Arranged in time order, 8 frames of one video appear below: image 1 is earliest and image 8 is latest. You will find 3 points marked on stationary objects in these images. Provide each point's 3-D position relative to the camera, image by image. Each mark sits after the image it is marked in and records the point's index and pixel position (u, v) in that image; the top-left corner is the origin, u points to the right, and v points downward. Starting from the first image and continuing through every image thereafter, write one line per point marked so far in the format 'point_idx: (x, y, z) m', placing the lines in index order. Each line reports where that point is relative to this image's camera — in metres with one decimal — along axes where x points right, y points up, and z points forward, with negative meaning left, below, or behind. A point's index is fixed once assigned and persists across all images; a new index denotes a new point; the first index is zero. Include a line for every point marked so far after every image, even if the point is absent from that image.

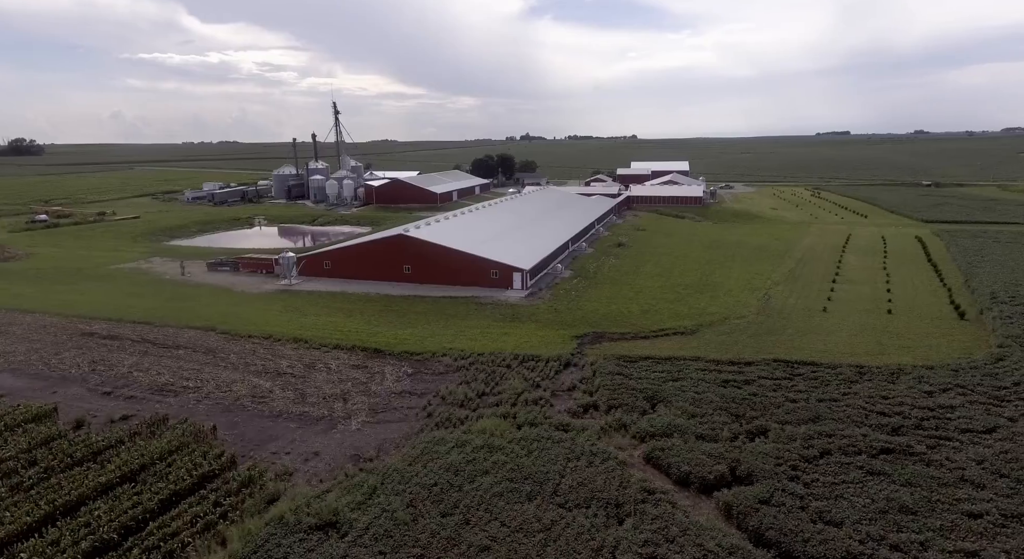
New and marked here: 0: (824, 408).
0: (+8.5, -3.5, +17.6) m
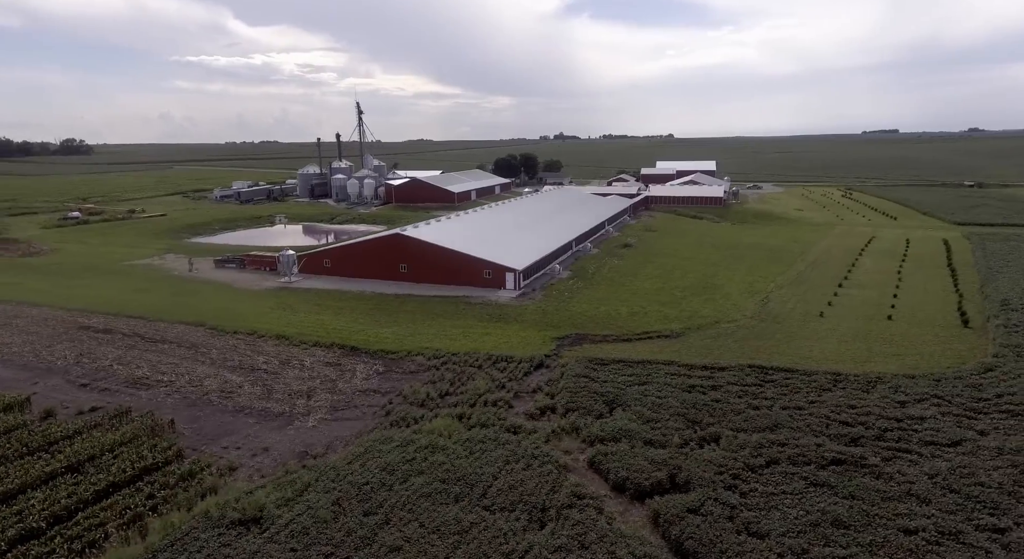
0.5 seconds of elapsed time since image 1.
0: (+7.2, -3.7, +17.2) m
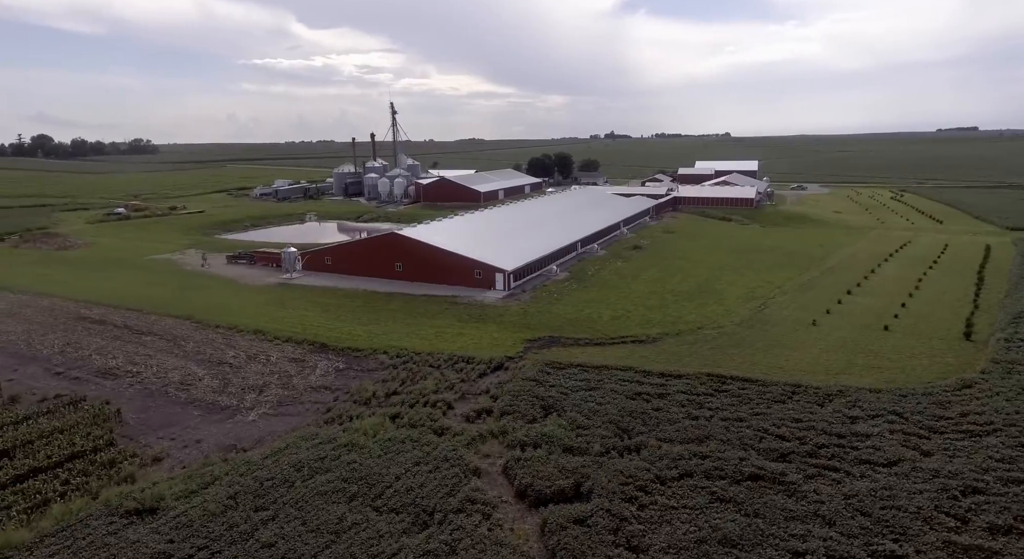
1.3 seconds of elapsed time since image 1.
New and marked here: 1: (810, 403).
0: (+5.3, -3.8, +16.6) m
1: (+8.4, -3.5, +18.2) m
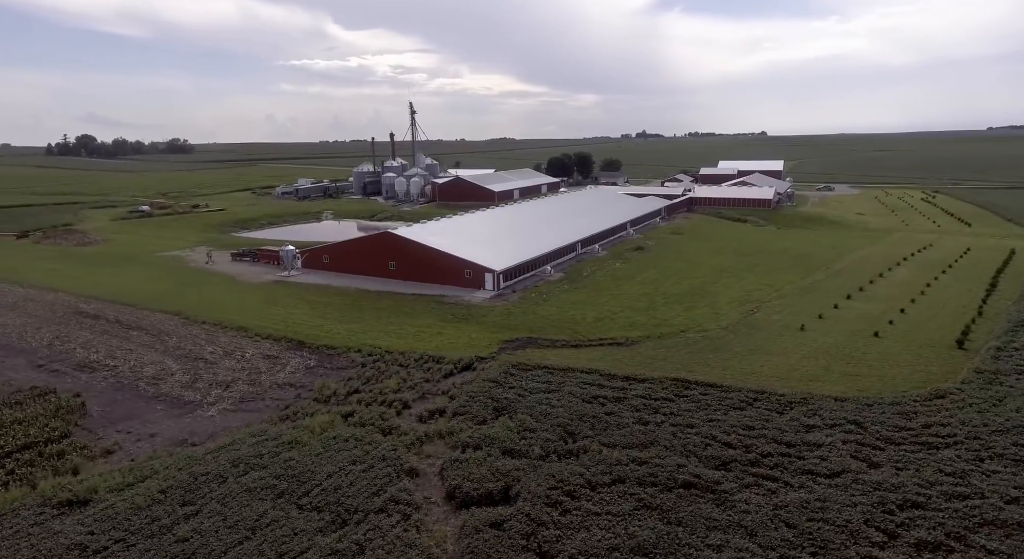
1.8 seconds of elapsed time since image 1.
0: (+3.9, -3.9, +16.3) m
1: (+7.1, -3.6, +17.8) m
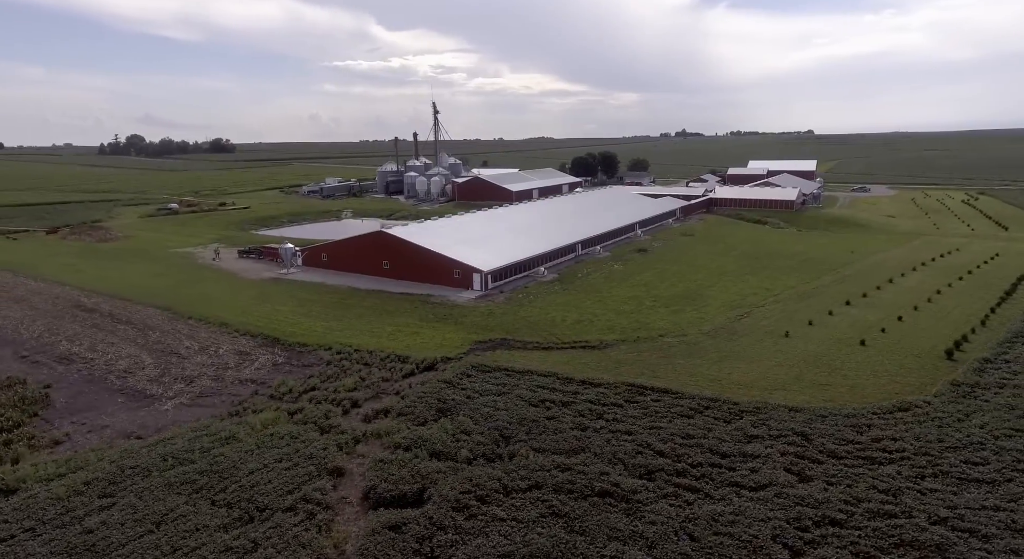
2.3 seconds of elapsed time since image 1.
0: (+2.2, -4.0, +16.0) m
1: (+5.5, -3.8, +17.3) m
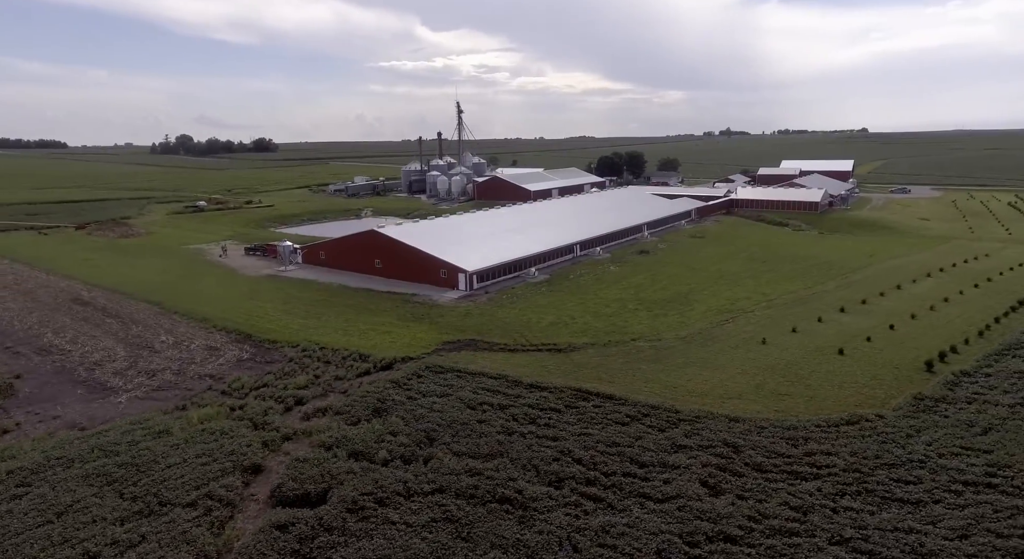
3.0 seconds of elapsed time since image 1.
0: (+0.2, -4.1, +15.8) m
1: (+3.6, -3.9, +16.9) m
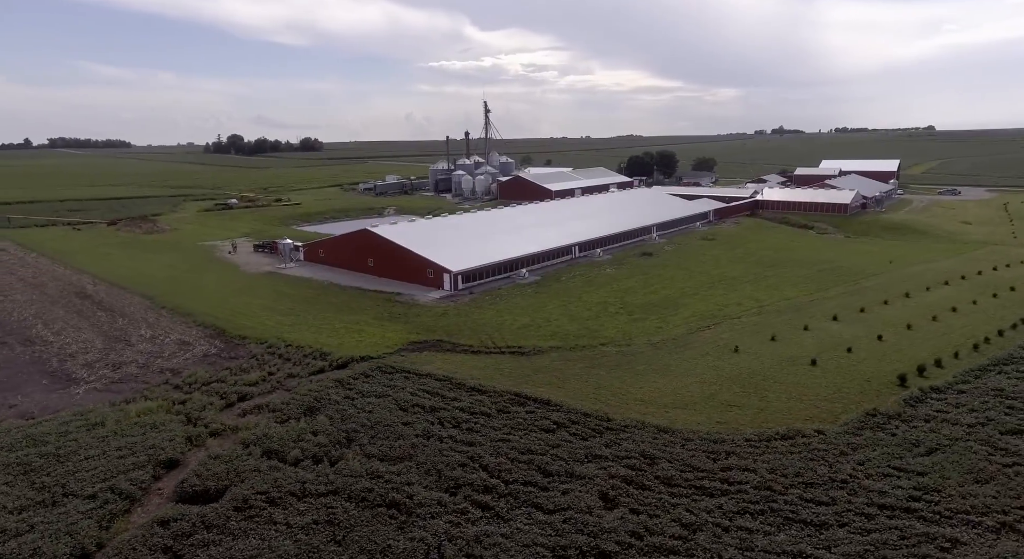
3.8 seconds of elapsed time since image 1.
0: (-1.9, -4.1, +15.6) m
1: (+1.6, -4.0, +16.5) m
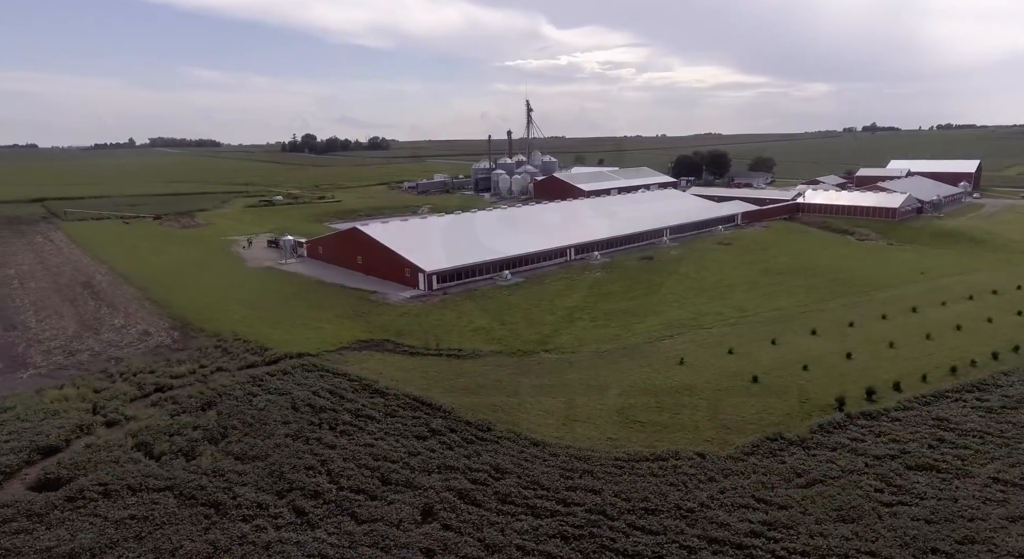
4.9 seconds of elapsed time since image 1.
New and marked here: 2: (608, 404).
0: (-5.3, -4.1, +15.6) m
1: (-1.8, -4.1, +16.0) m
2: (+3.0, -3.7, +19.5) m
